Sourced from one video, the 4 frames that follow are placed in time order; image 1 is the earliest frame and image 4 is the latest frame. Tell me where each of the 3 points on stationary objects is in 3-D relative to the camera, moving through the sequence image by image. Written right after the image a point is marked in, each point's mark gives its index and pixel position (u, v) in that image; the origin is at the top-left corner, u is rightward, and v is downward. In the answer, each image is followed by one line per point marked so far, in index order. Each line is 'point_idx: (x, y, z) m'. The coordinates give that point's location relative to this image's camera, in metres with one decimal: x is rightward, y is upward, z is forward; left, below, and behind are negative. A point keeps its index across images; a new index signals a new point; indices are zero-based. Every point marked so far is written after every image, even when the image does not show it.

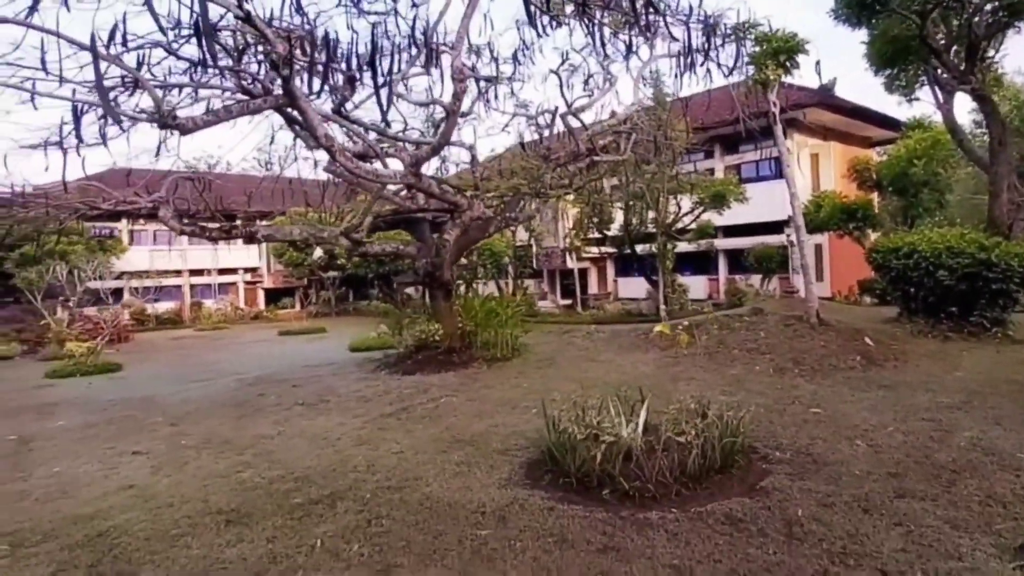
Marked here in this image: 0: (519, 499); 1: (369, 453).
0: (0.0, -1.4, +4.5) m
1: (-1.2, -1.4, +5.6) m
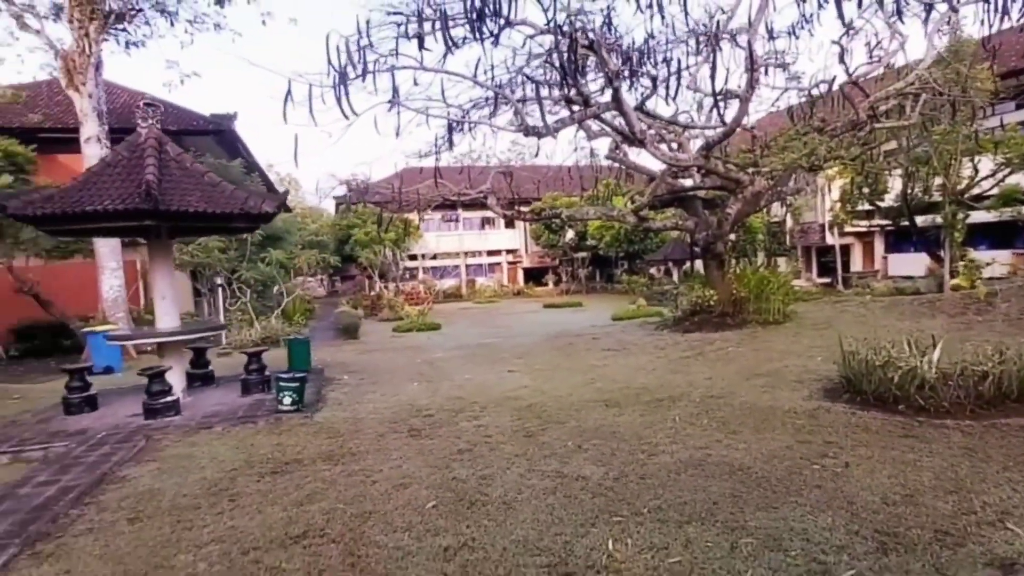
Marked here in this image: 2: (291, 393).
0: (+2.7, -1.0, +5.8) m
1: (+1.9, -1.0, +7.3) m
2: (-2.0, -1.0, +6.2) m
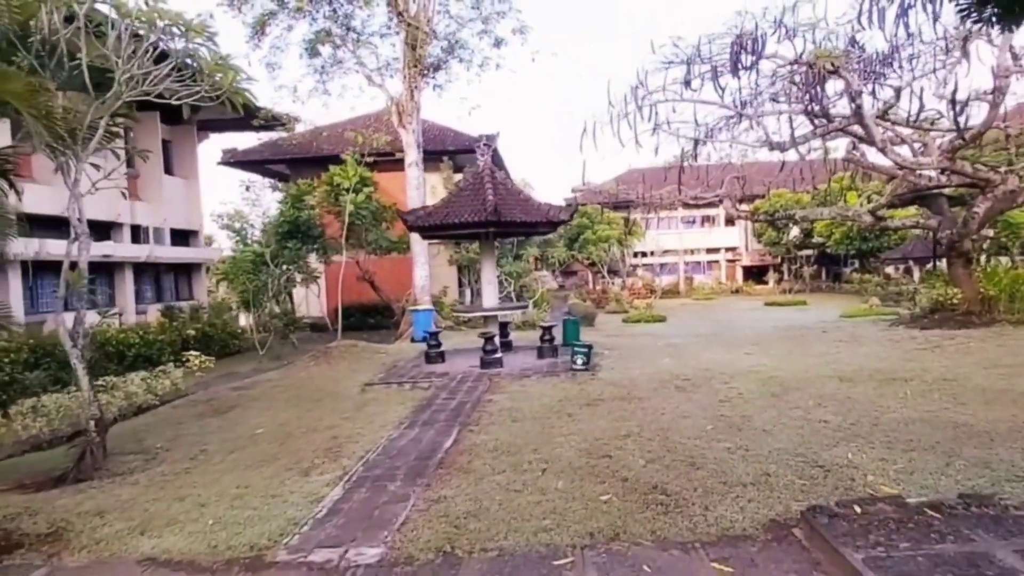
0: (+5.2, -1.0, +6.3) m
1: (+5.0, -0.9, +8.0) m
2: (+0.9, -0.8, +8.1) m
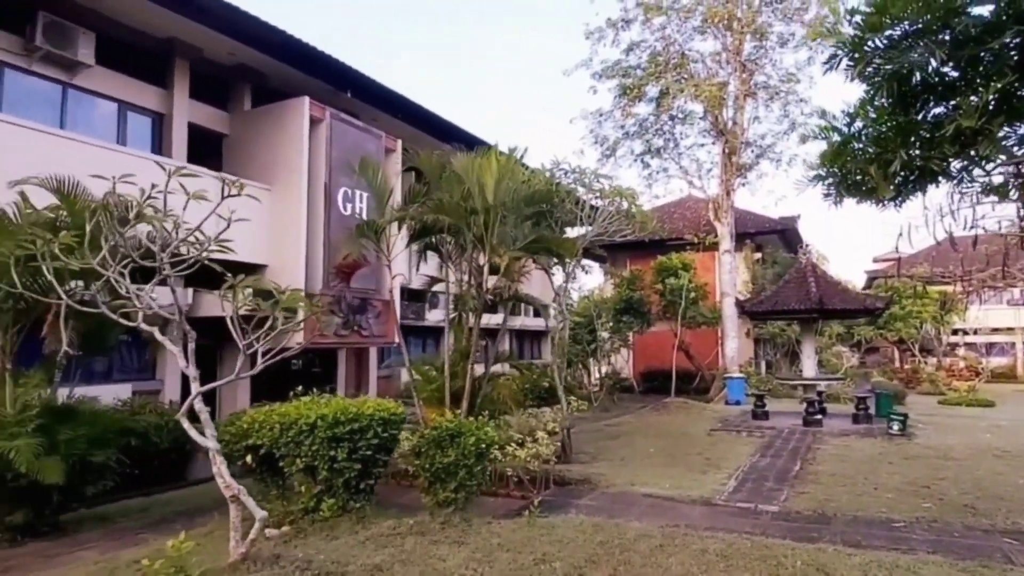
0: (+9.0, -2.0, +6.3) m
1: (+9.4, -2.1, +7.9) m
2: (+5.7, -2.0, +9.7) m
